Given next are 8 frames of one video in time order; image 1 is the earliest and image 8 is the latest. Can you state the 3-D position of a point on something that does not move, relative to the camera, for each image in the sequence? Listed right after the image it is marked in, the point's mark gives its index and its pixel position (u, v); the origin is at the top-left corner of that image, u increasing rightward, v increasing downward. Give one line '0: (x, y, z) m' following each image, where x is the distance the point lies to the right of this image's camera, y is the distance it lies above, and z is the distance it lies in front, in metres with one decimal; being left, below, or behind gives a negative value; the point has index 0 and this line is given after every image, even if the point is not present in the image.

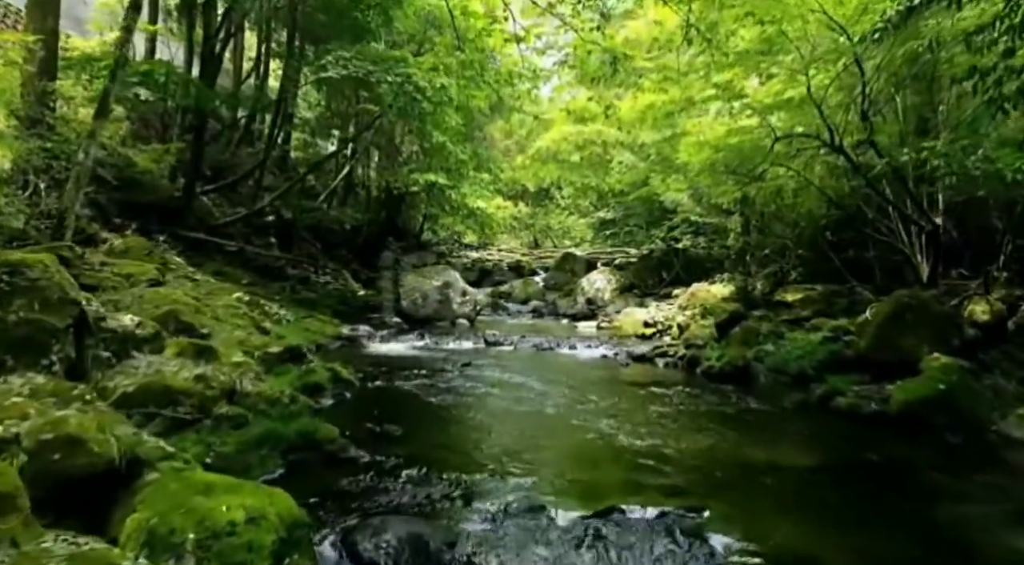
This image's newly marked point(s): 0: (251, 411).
0: (-2.2, -1.1, +6.2) m
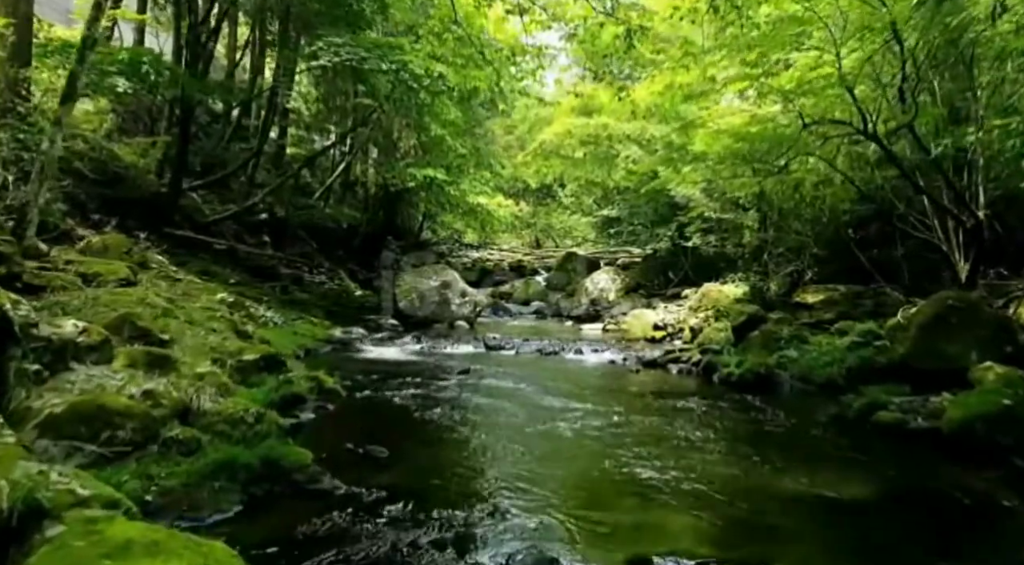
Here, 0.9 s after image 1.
0: (-2.2, -1.1, +5.2) m
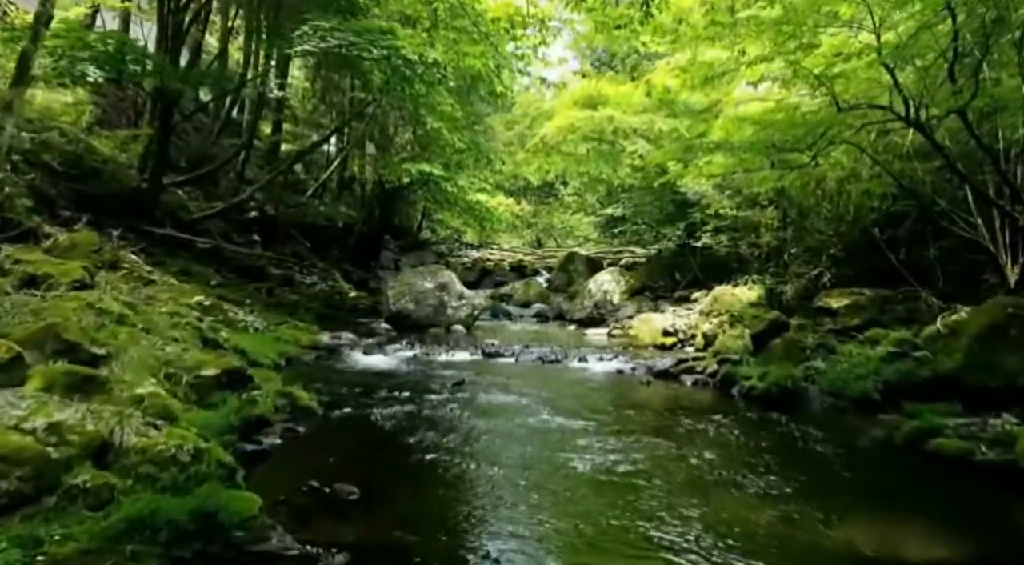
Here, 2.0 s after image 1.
0: (-2.2, -1.1, +4.2) m
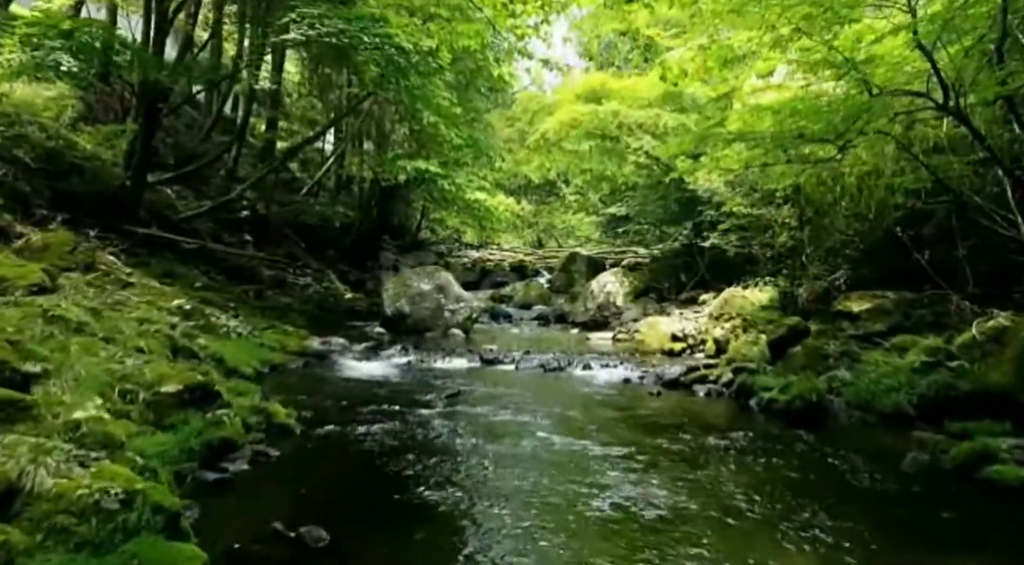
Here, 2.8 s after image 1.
0: (-2.2, -1.2, +3.4) m
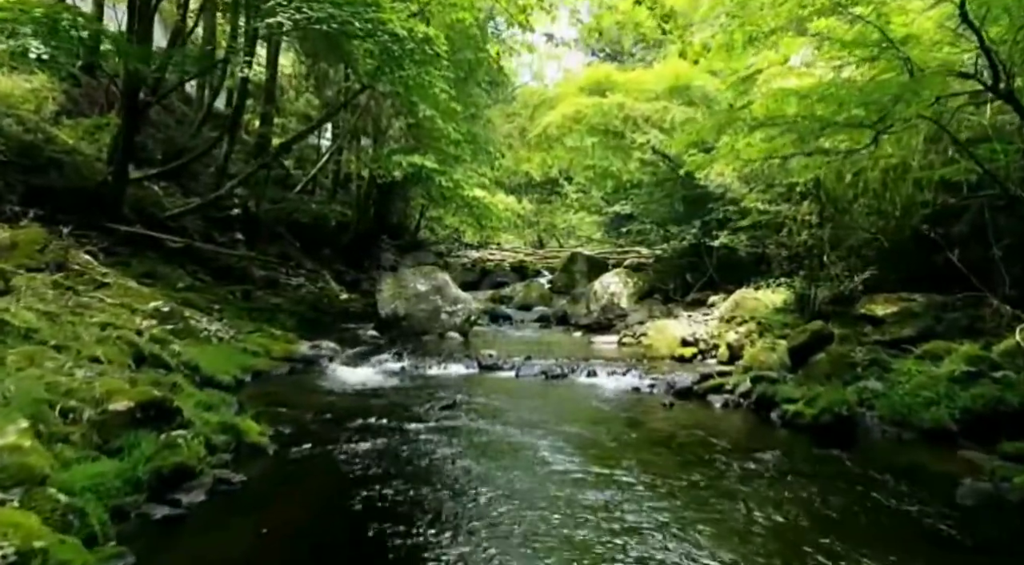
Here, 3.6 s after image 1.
0: (-2.2, -1.2, +2.6) m
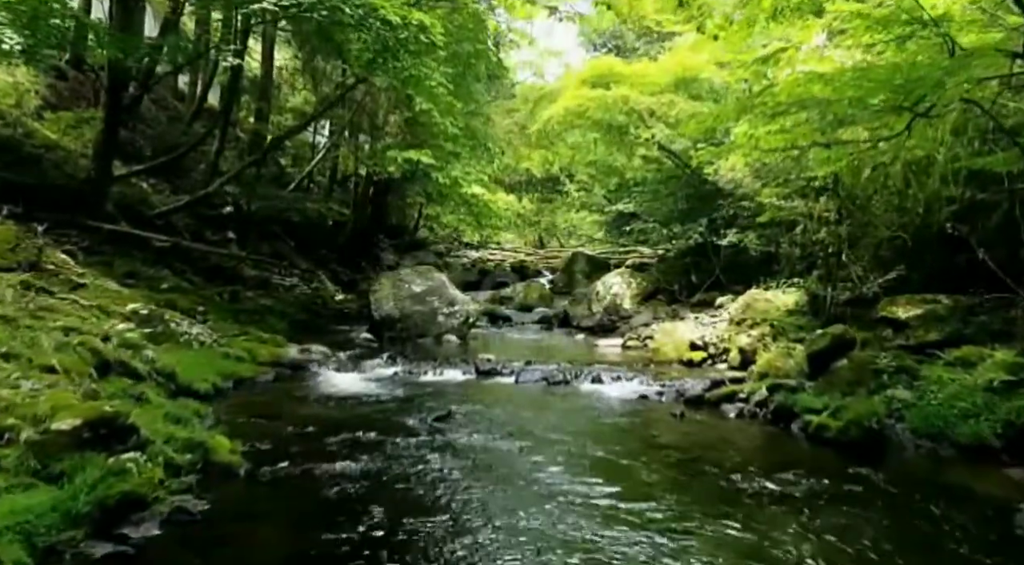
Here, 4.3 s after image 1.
0: (-2.3, -1.2, +1.9) m
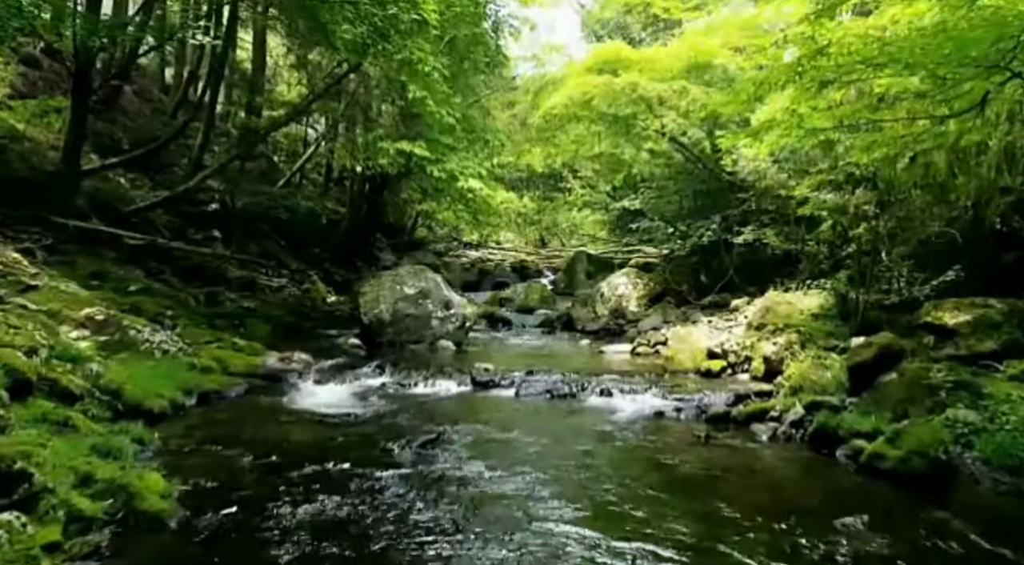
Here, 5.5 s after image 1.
0: (-2.3, -1.2, +0.8) m
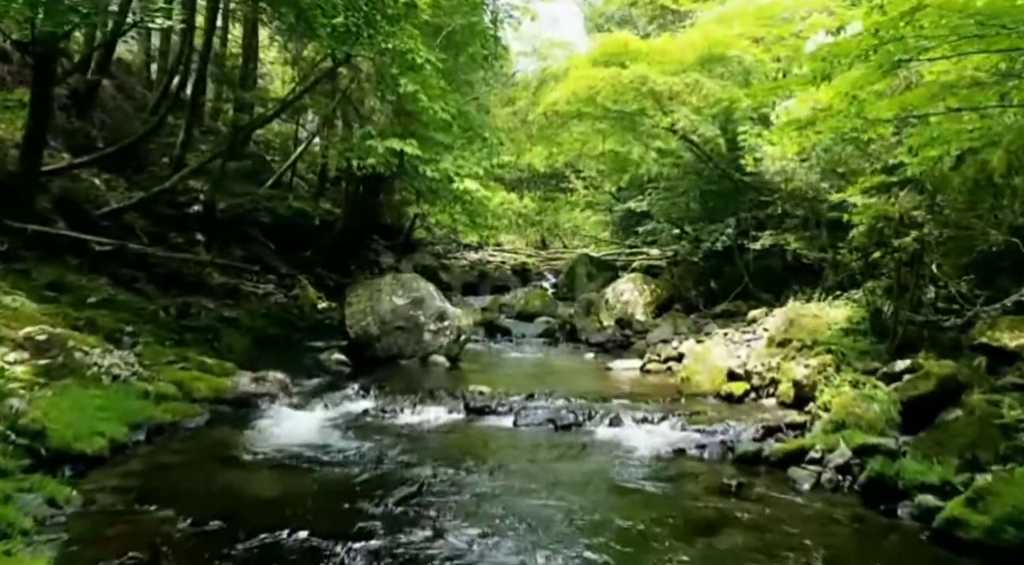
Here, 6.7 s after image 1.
0: (-2.3, -1.4, -0.4) m
